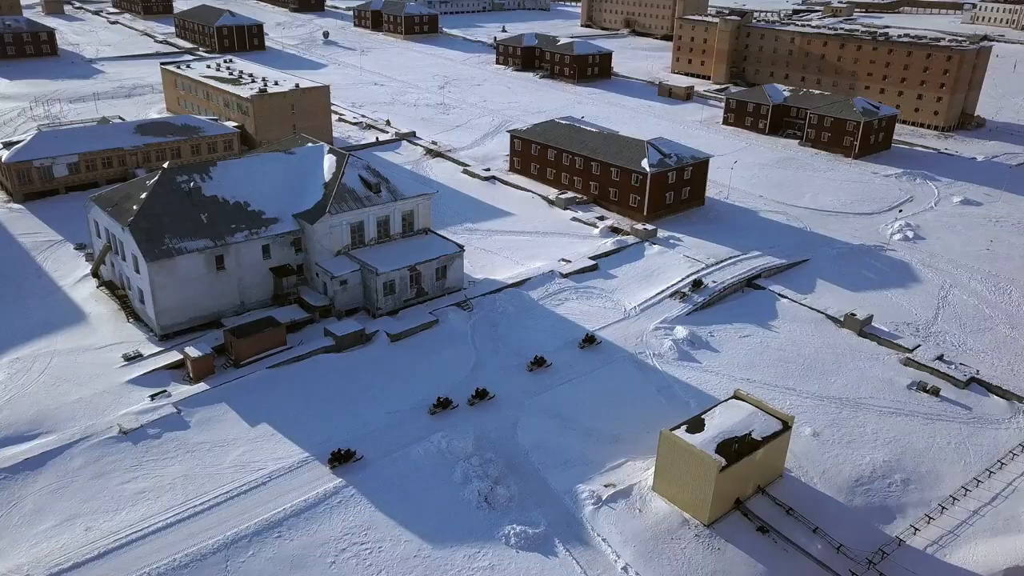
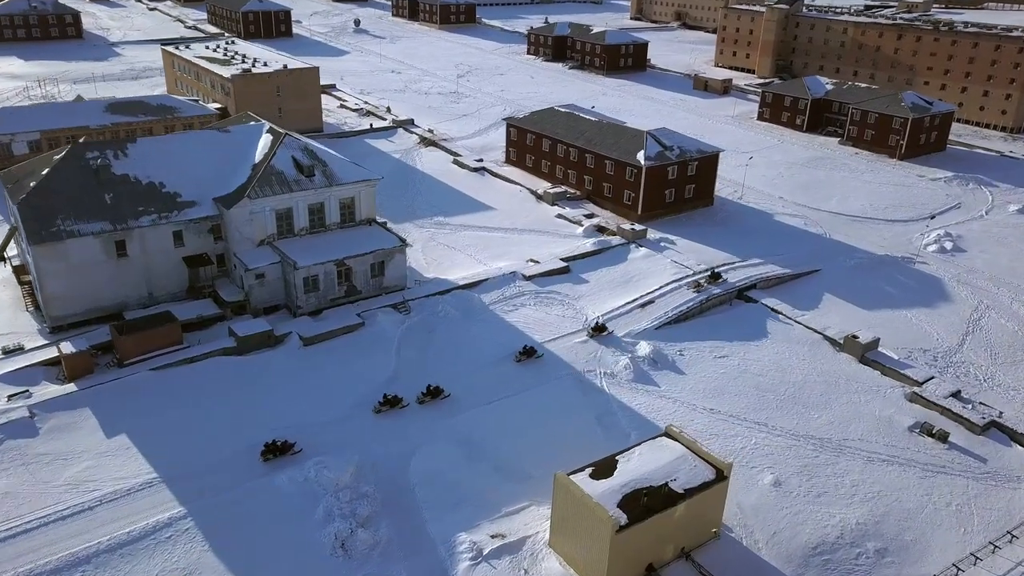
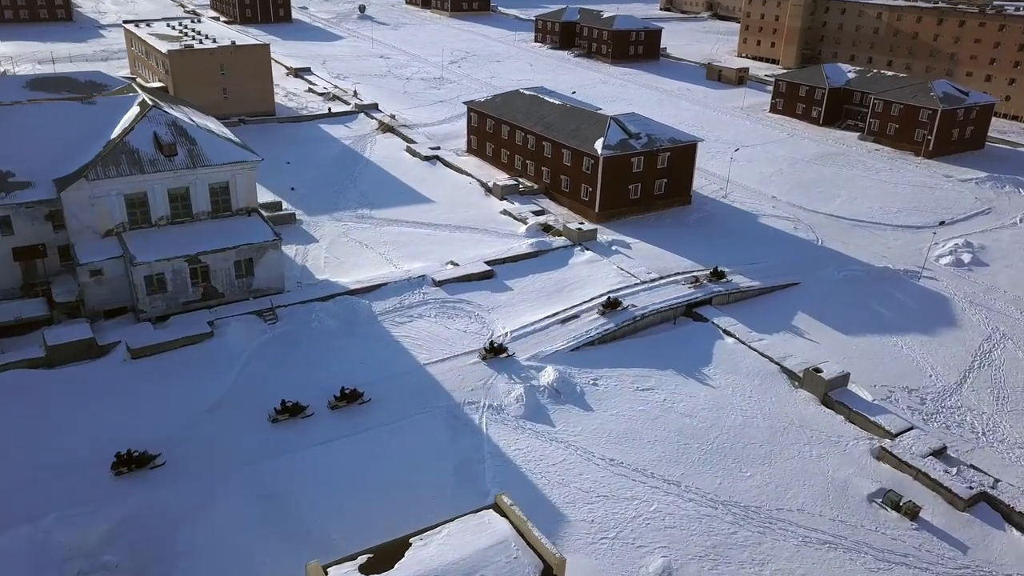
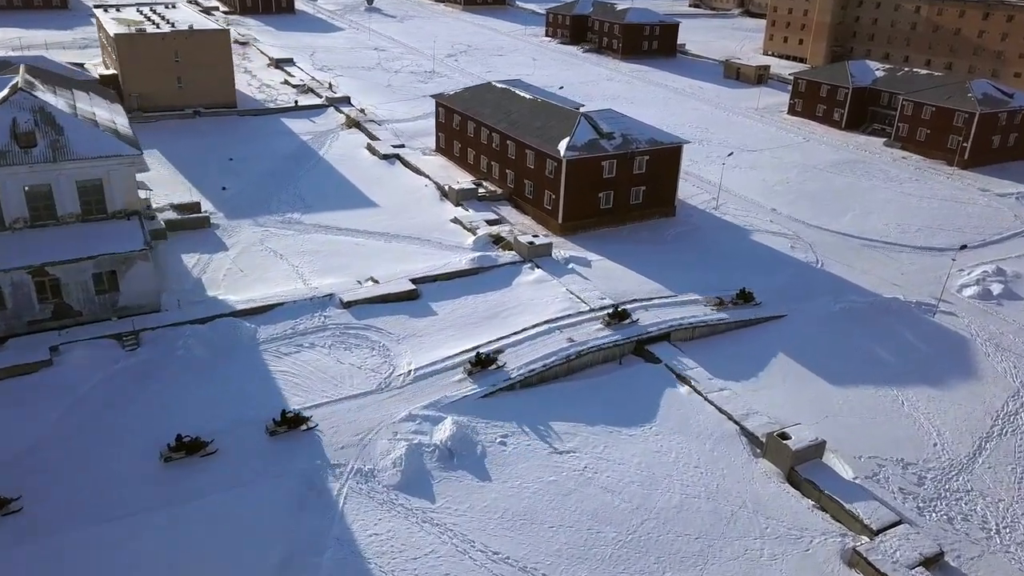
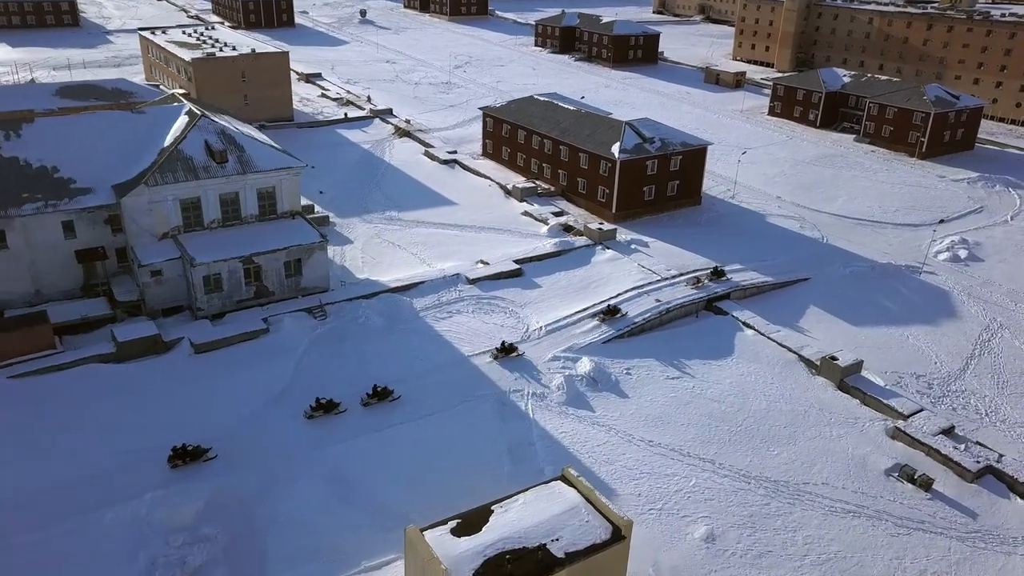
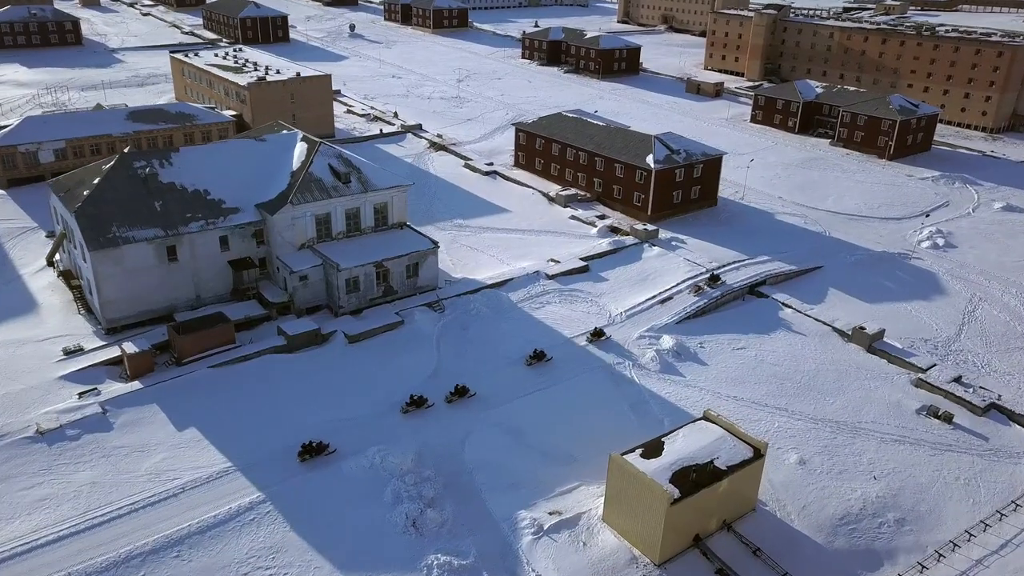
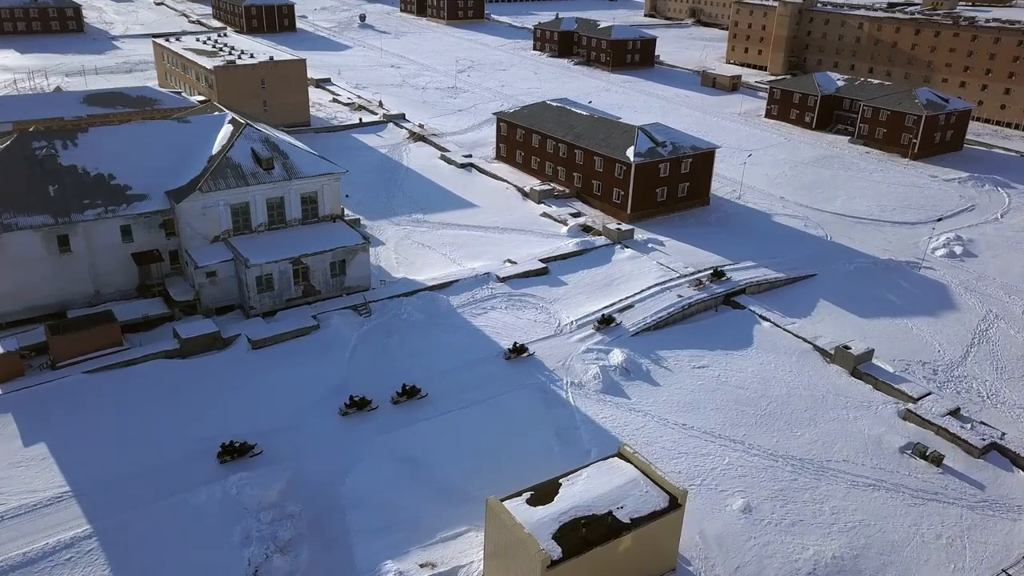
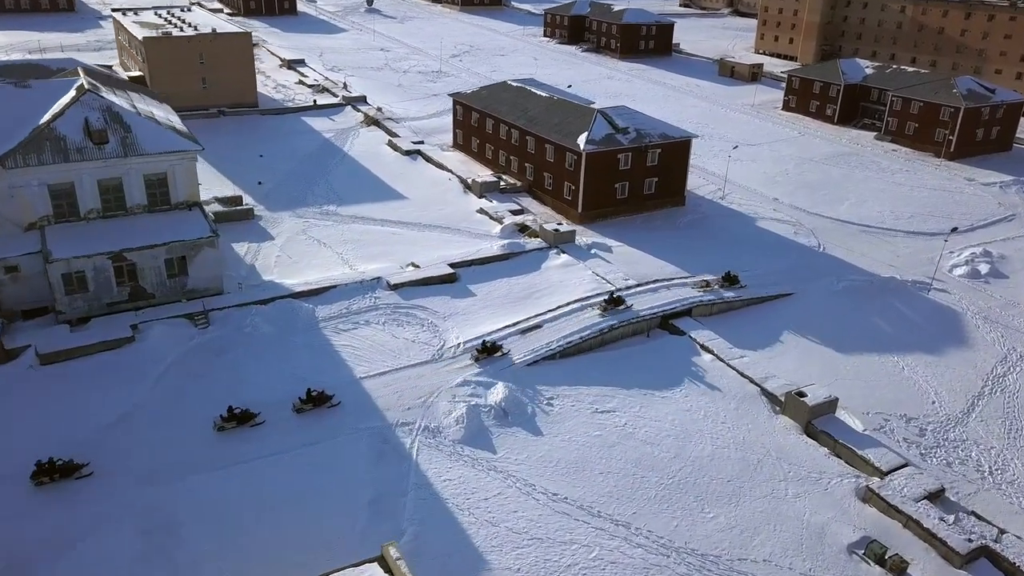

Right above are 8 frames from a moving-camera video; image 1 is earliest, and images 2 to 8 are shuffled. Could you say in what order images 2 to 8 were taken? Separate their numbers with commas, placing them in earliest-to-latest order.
6, 2, 7, 5, 3, 8, 4
